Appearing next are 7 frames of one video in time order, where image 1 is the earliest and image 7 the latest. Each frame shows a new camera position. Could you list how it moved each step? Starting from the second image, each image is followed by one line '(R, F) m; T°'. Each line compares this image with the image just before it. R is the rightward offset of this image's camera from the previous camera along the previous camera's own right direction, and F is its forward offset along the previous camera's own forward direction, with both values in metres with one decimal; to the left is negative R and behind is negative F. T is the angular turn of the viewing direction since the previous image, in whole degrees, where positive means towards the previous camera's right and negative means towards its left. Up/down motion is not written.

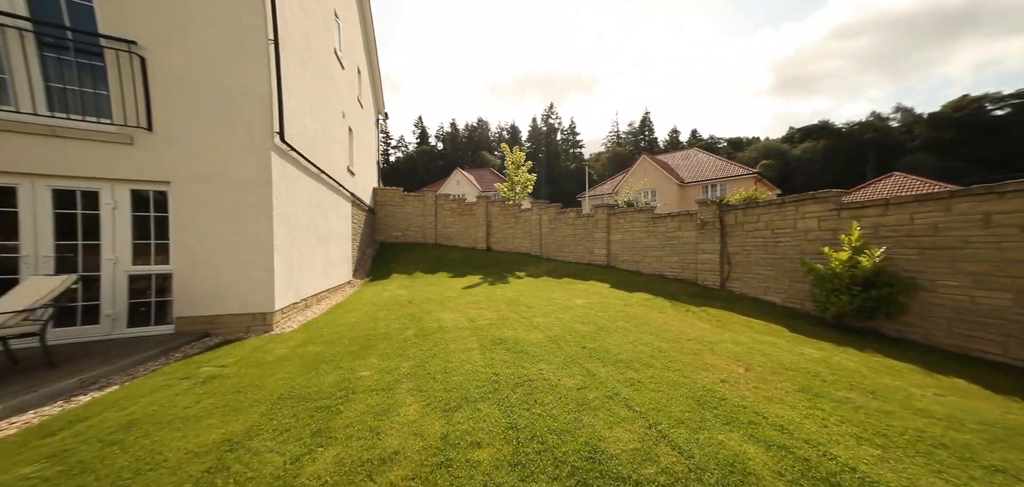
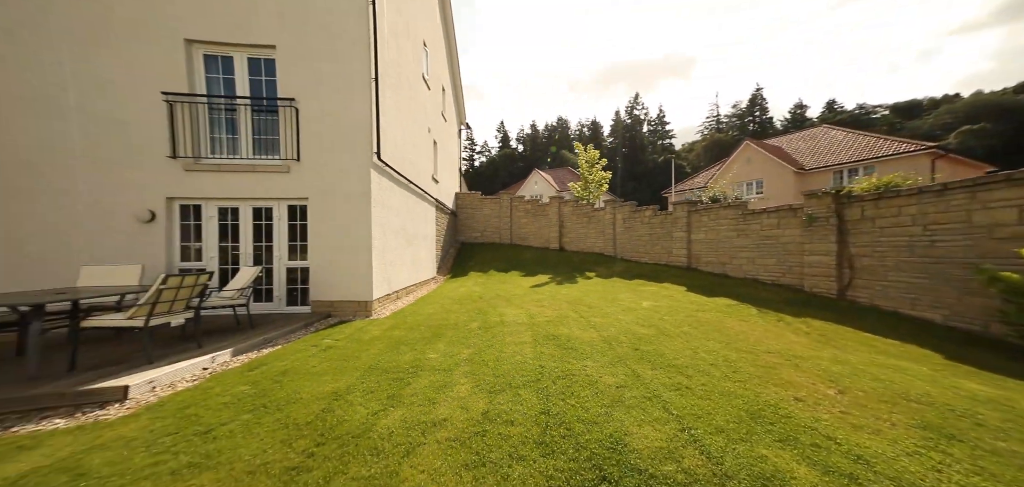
(+0.4, -0.2) m; -14°
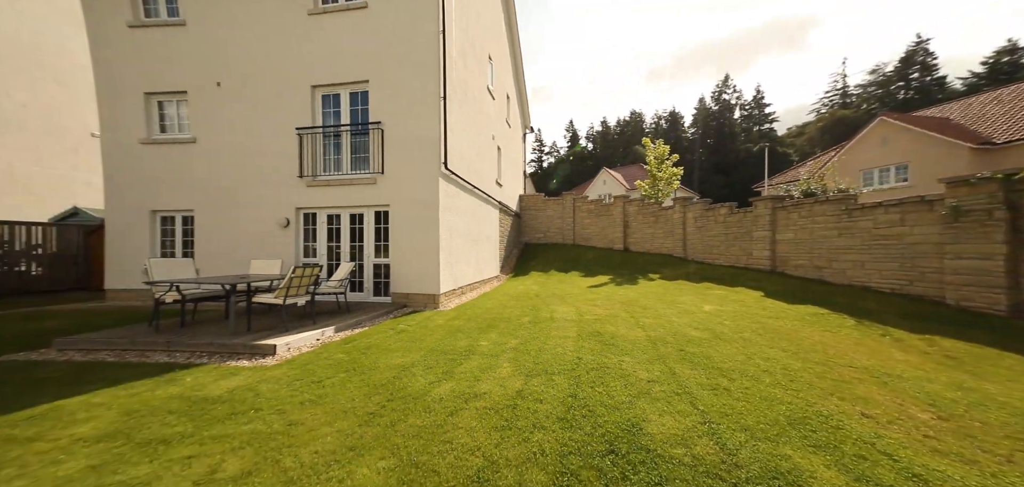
(+0.3, -0.3) m; -12°
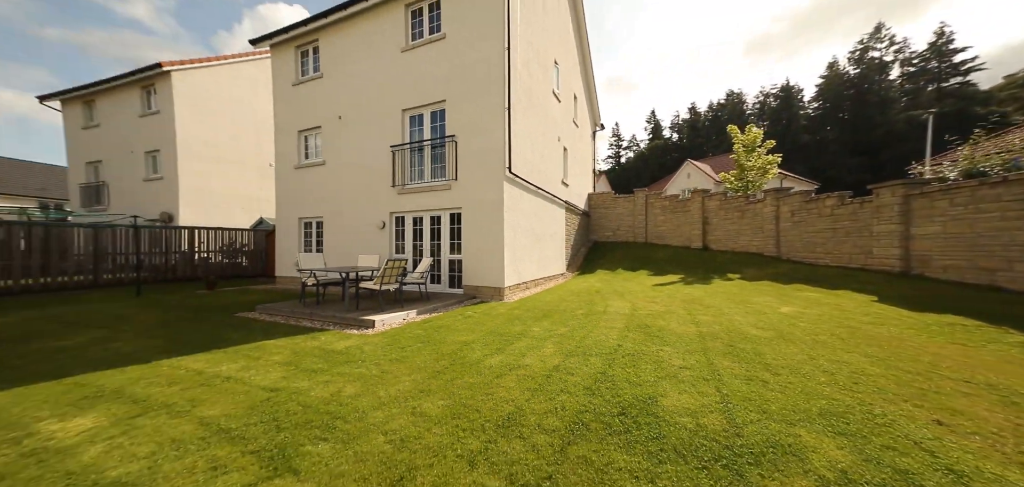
(+0.4, -0.5) m; -13°
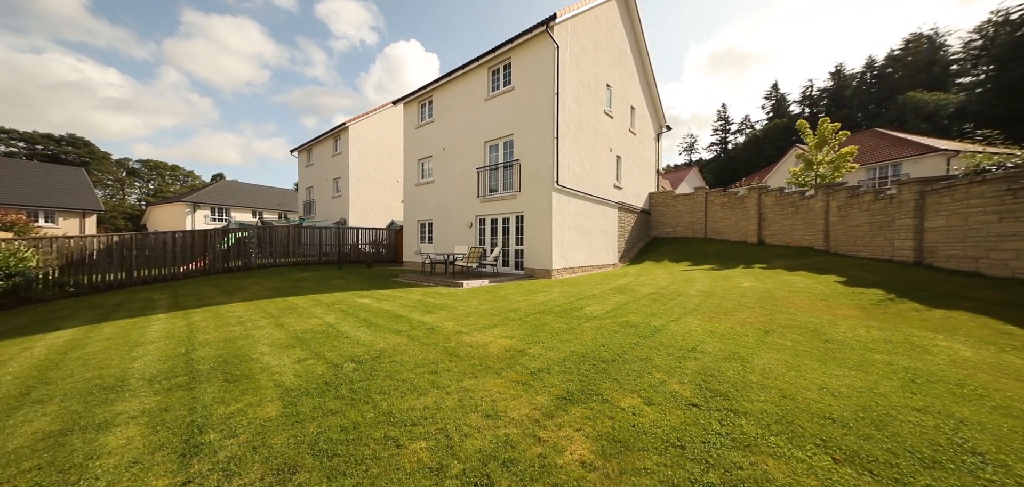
(+1.5, -3.1) m; -16°
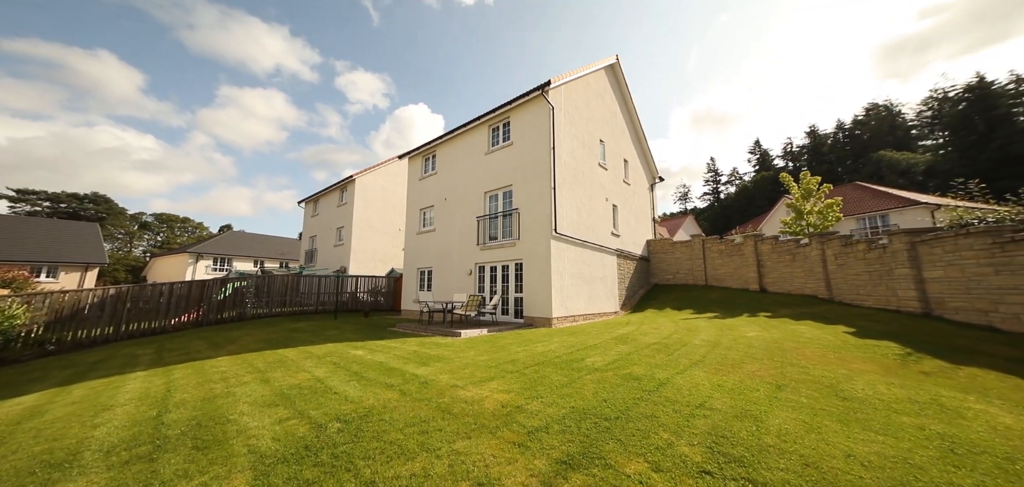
(0.0, 0.0) m; 0°
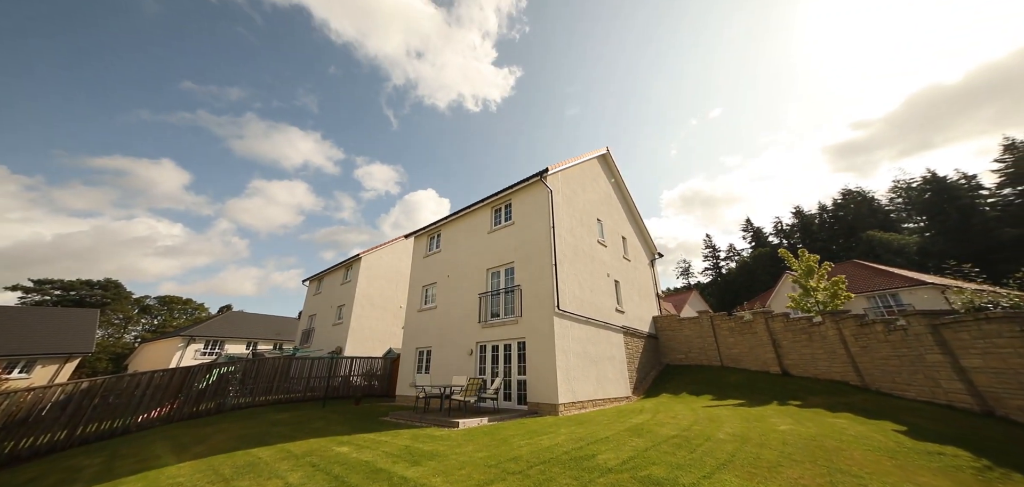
(0.0, 0.0) m; 0°
